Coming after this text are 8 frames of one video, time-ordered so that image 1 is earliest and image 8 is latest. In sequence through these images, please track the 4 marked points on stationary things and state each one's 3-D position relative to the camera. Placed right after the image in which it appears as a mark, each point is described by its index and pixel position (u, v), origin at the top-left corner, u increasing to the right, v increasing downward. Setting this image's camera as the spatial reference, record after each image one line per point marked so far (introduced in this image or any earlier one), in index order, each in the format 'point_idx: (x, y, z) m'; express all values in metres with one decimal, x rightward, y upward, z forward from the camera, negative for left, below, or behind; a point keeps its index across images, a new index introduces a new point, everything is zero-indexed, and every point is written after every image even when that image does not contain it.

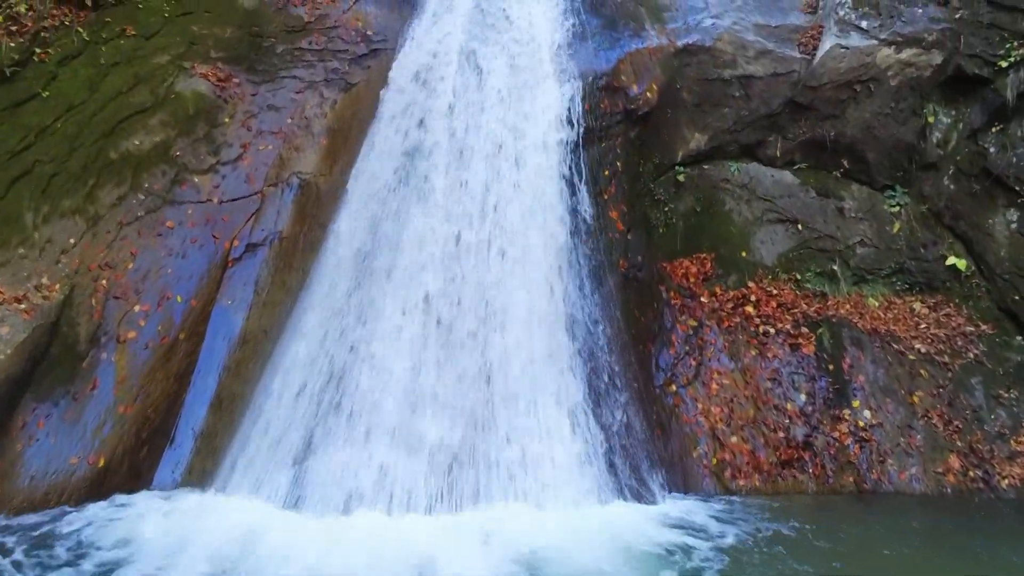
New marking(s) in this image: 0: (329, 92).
0: (-2.6, +2.7, +9.2) m
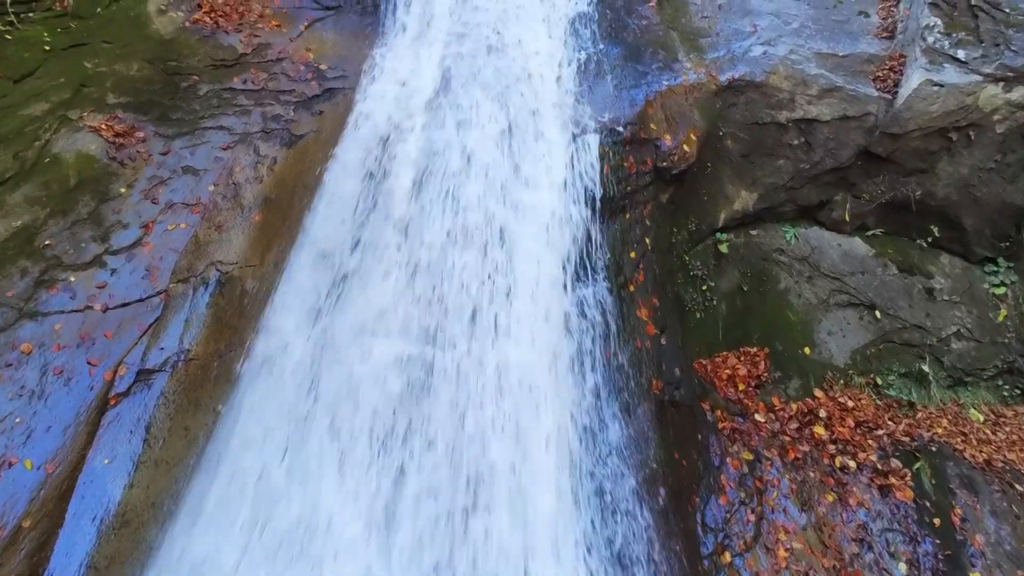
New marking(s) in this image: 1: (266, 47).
0: (-2.6, +1.5, +7.0) m
1: (-2.8, +2.7, +7.5) m
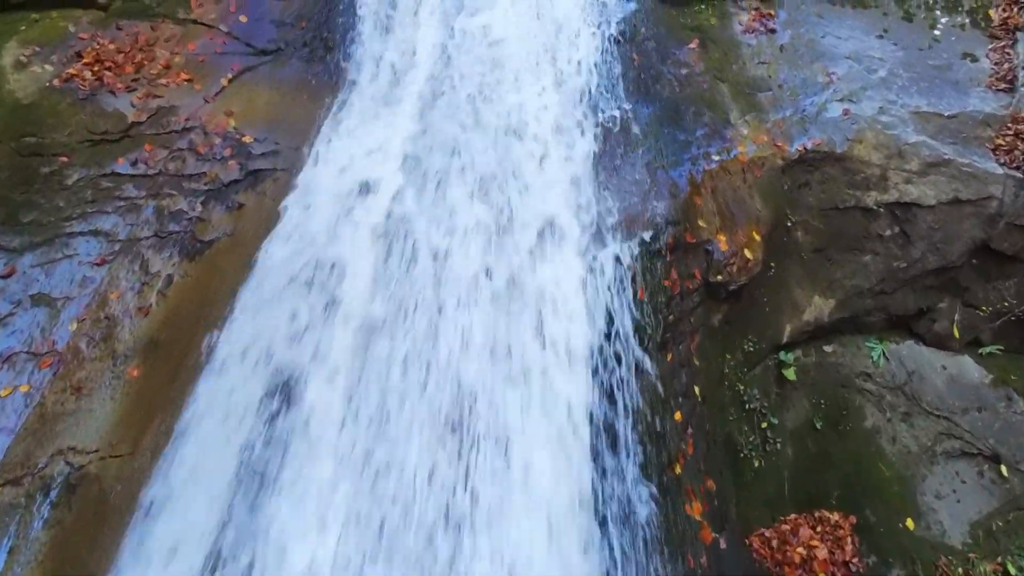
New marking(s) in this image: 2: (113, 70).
0: (-2.7, +0.2, +5.0) m
1: (-2.8, +1.5, +5.5) m
2: (-3.4, +1.8, +5.6) m
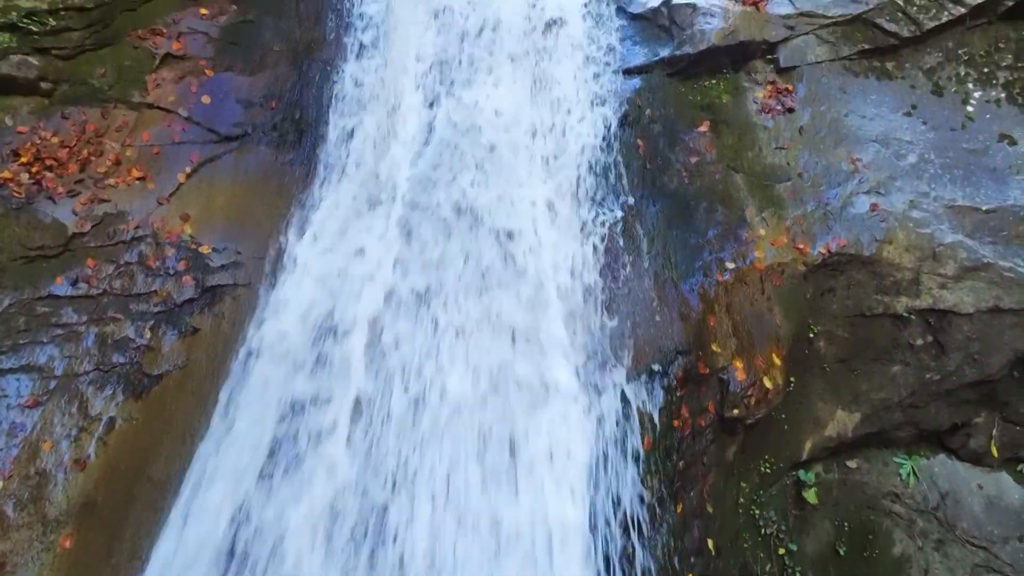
0: (-2.7, -0.7, +4.4) m
1: (-2.9, +0.5, +4.9) m
2: (-3.4, +0.9, +5.0) m
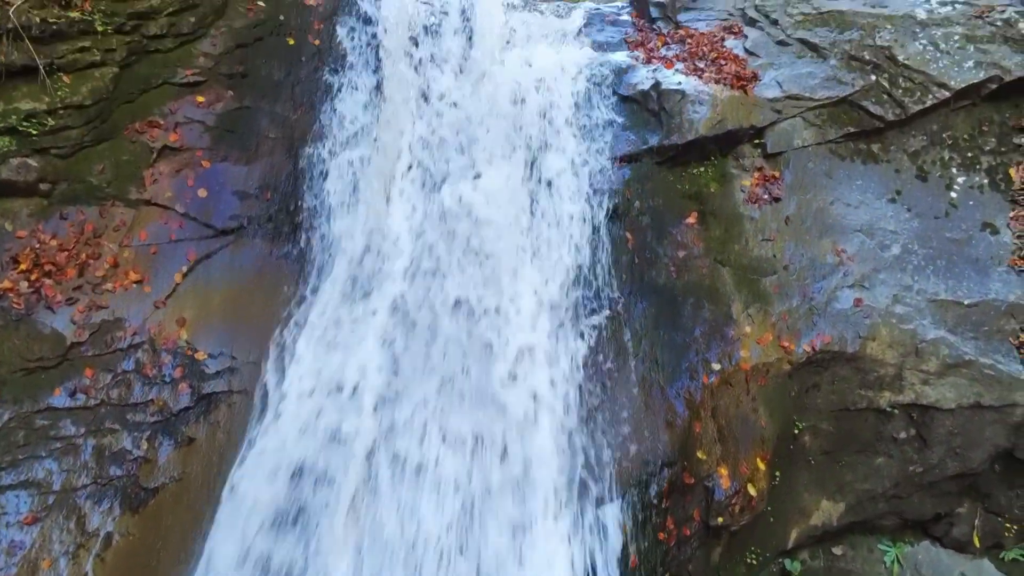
0: (-2.8, -1.5, +4.5) m
1: (-3.0, -0.3, +5.0) m
2: (-3.5, +0.1, +5.1) m
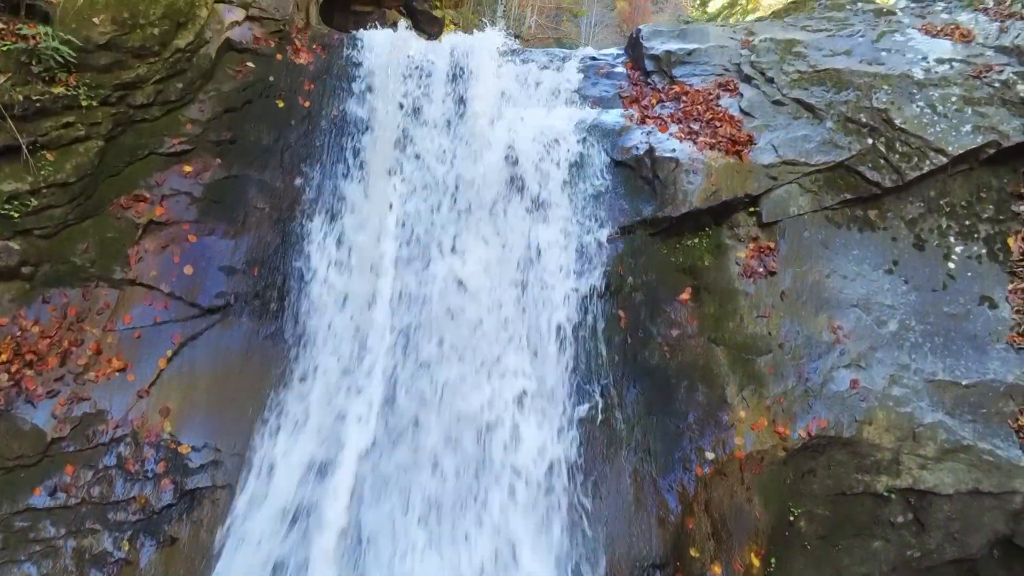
0: (-2.9, -2.2, +4.4) m
1: (-3.1, -1.0, +4.9) m
2: (-3.6, -0.6, +5.0) m
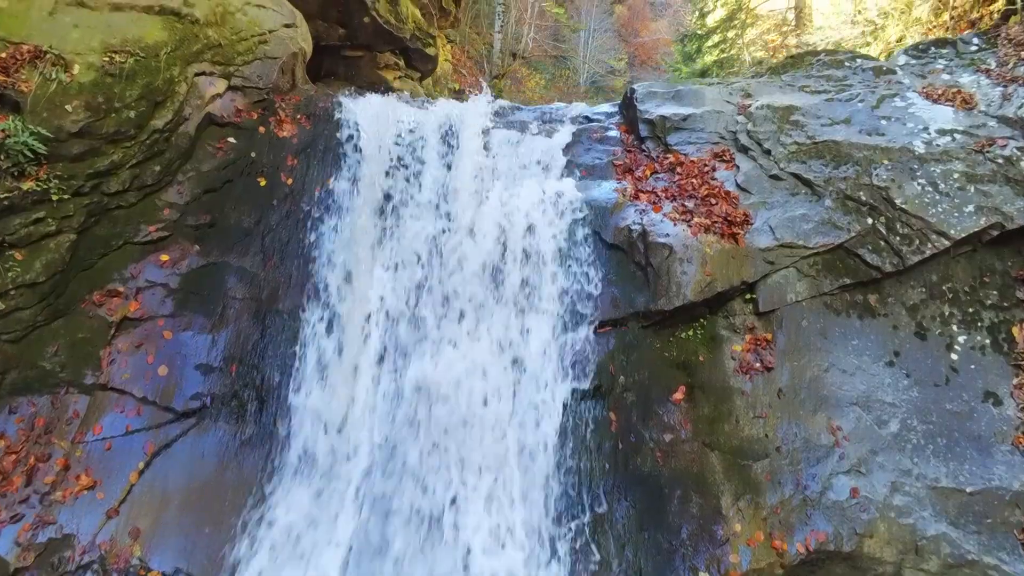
0: (-3.0, -3.0, +4.2) m
1: (-3.2, -1.8, +4.7) m
2: (-3.7, -1.4, +4.7) m
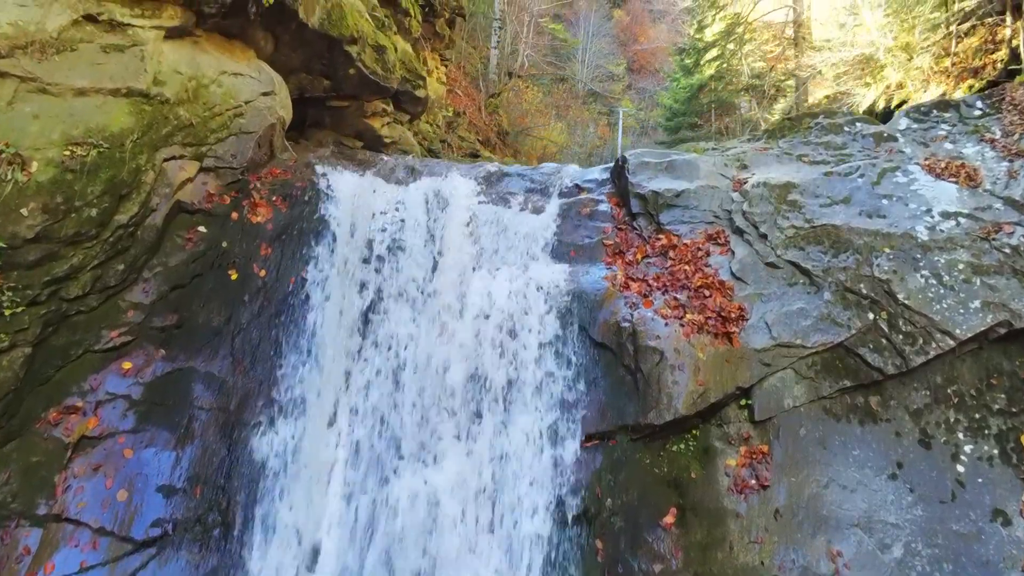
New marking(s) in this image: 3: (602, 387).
0: (-3.1, -4.0, +3.8) m
1: (-3.3, -2.7, +4.3) m
2: (-3.8, -2.4, +4.4) m
3: (+0.8, -0.9, +5.9) m
